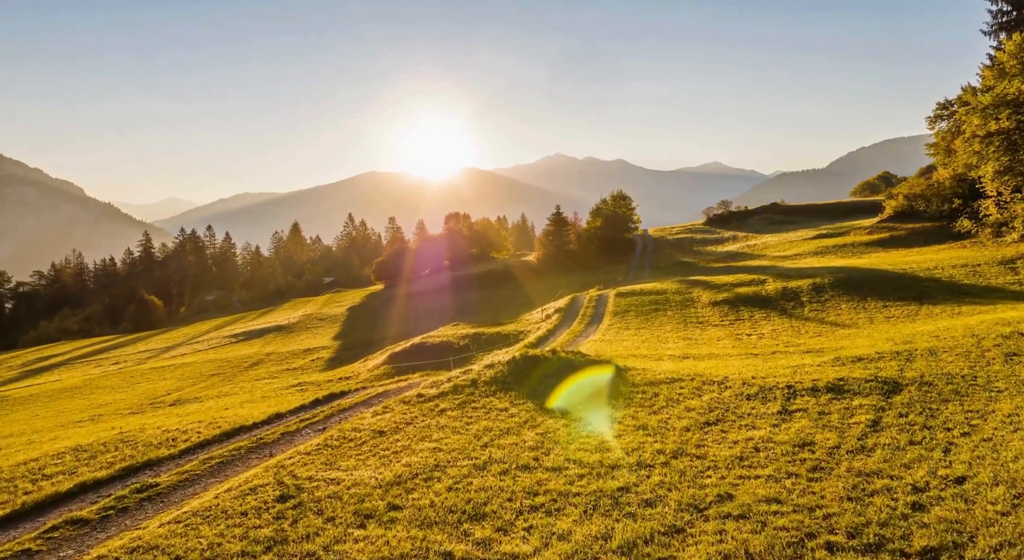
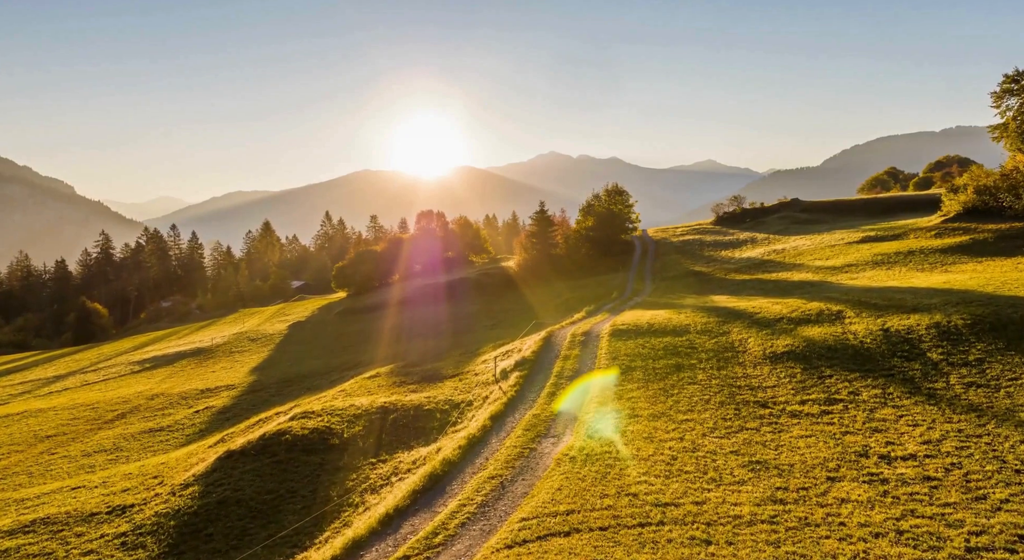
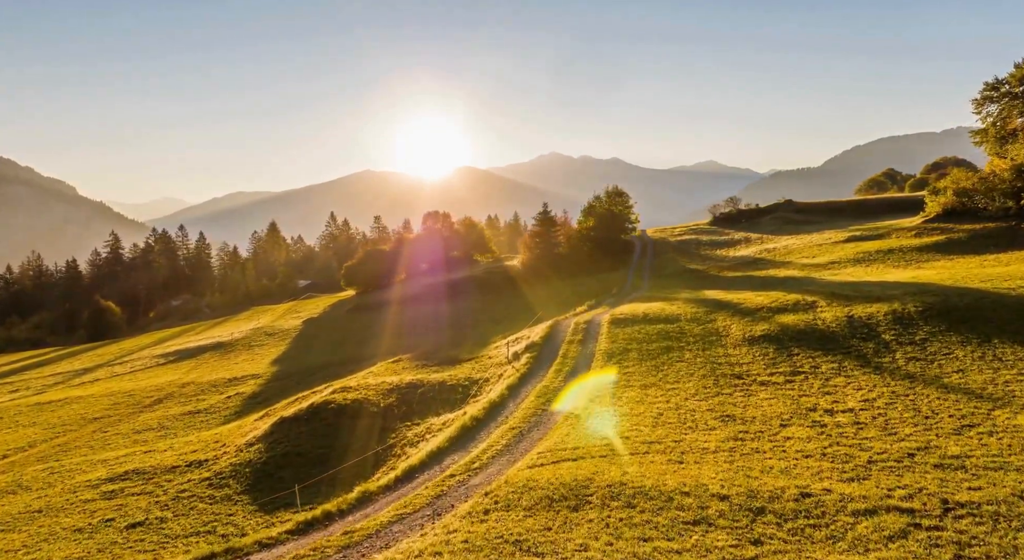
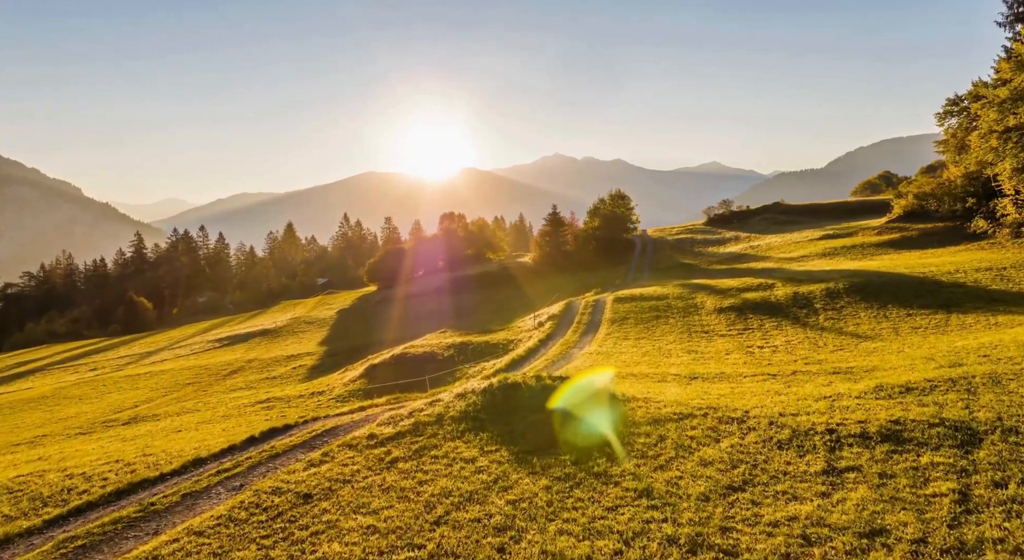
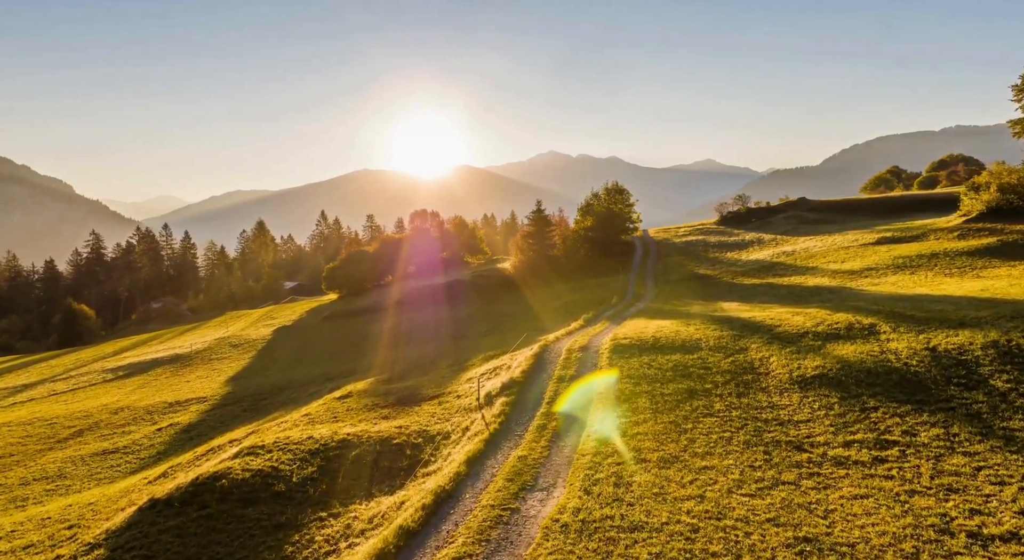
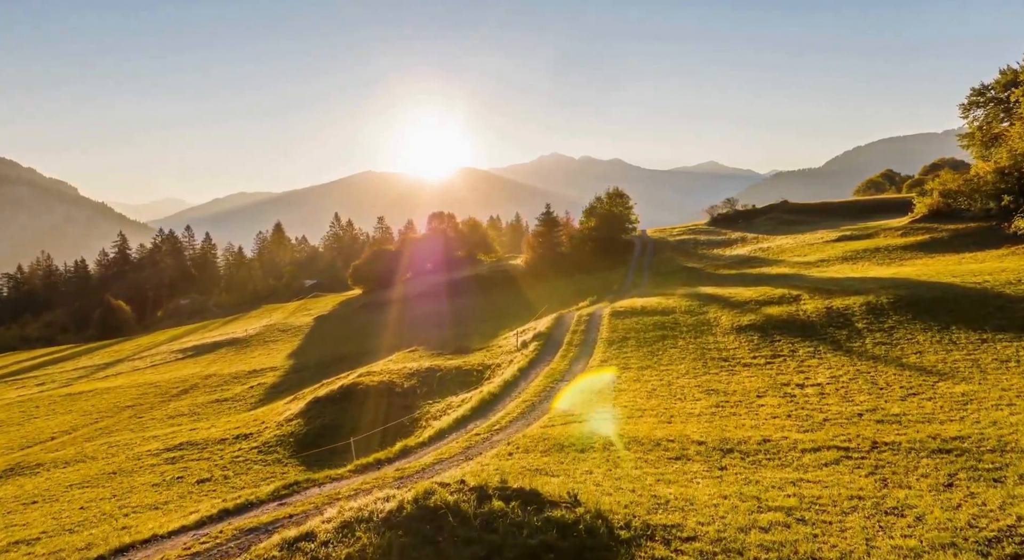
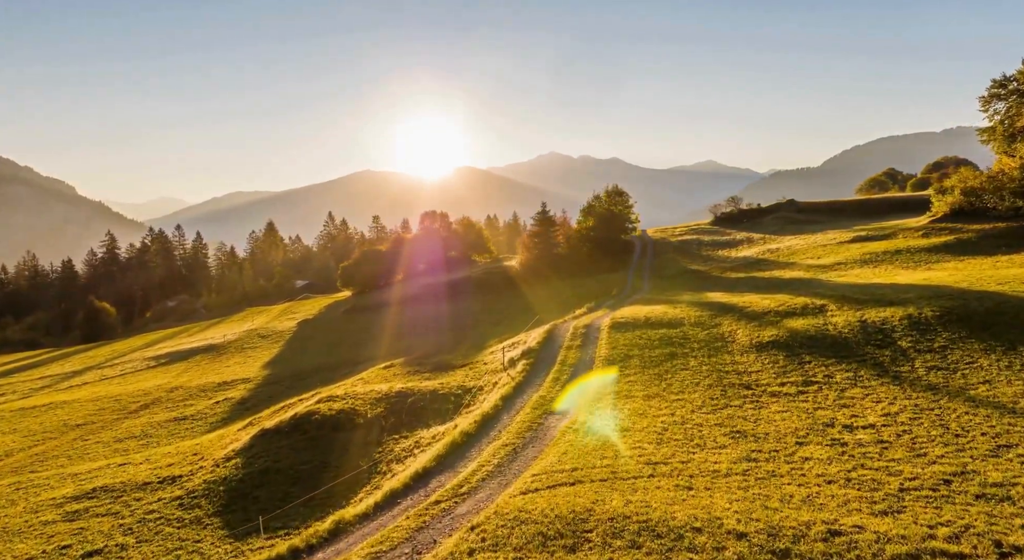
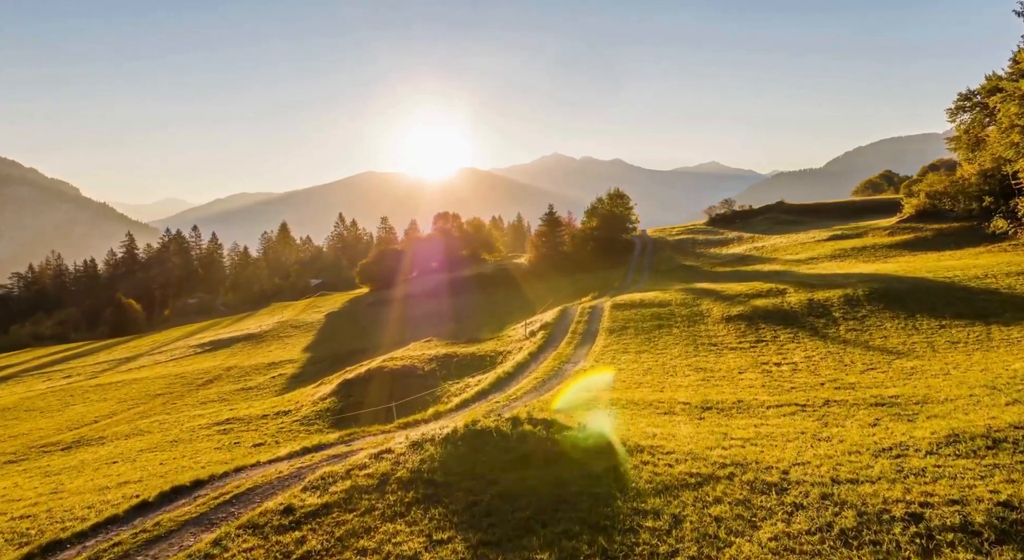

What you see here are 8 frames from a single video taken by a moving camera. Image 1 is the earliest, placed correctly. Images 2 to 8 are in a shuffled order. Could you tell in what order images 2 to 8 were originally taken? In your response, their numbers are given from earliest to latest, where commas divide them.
4, 8, 6, 3, 7, 2, 5
